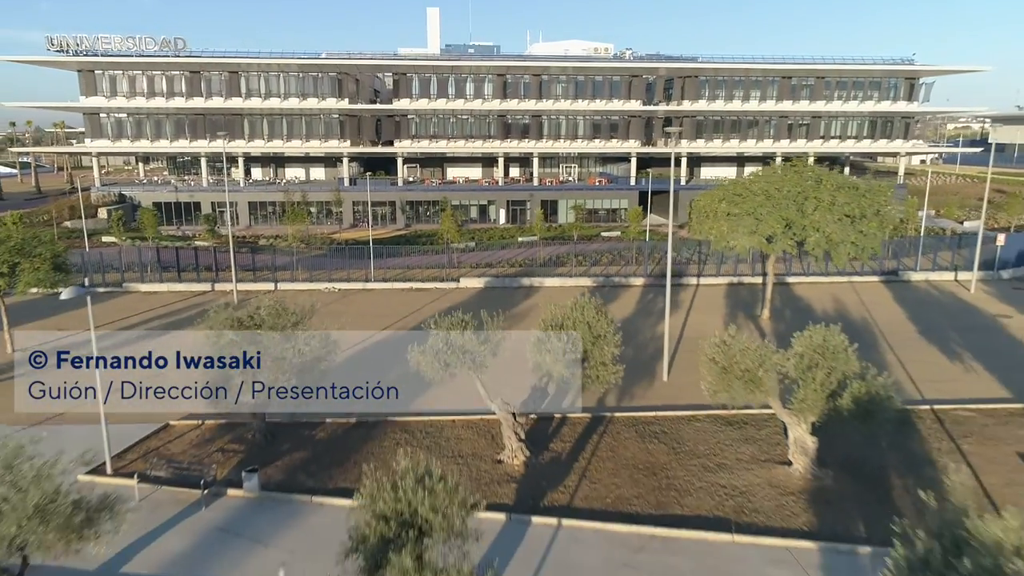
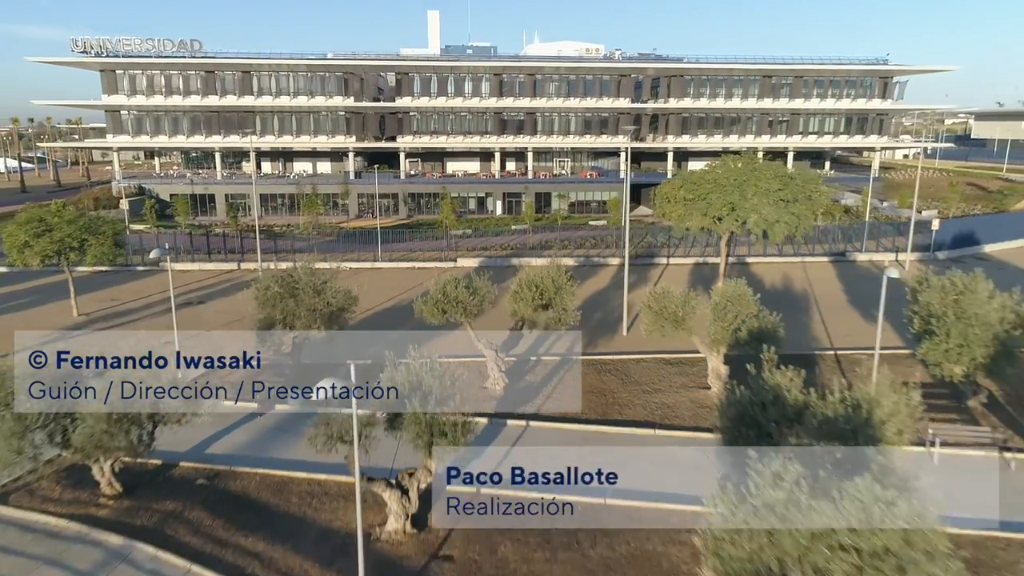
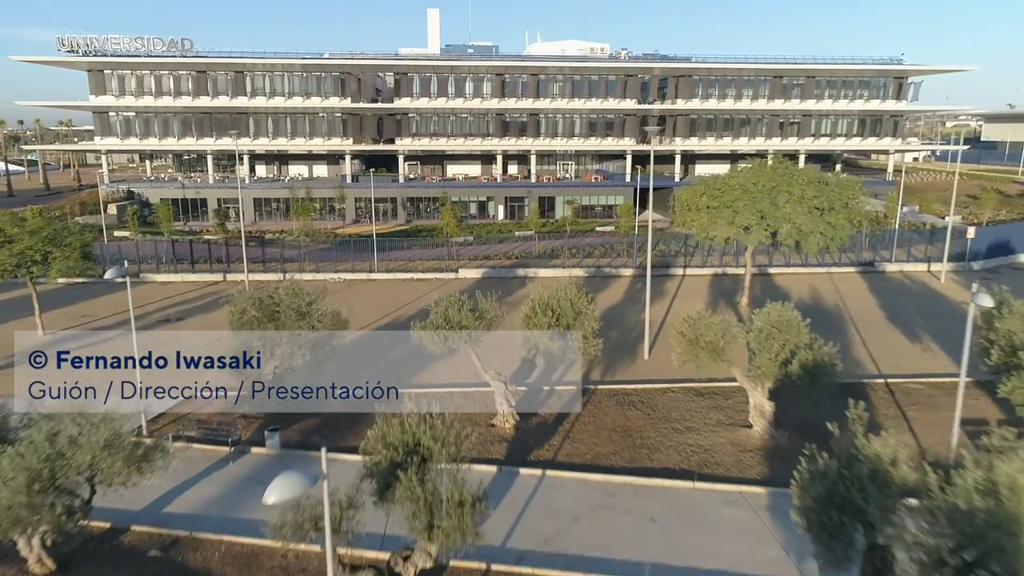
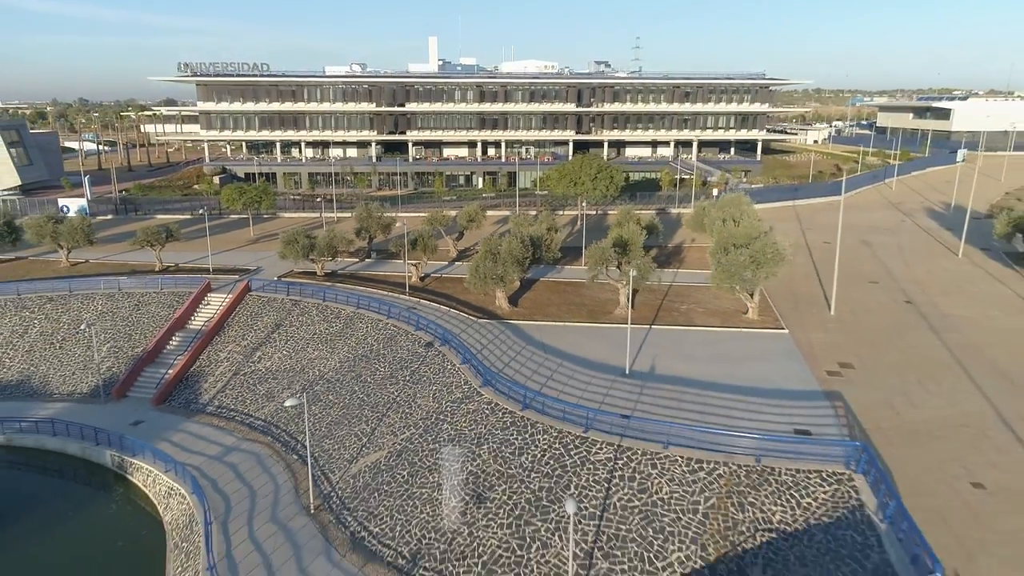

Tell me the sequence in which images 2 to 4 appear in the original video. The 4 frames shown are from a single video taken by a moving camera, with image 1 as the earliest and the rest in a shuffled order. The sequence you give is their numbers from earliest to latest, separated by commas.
3, 2, 4
